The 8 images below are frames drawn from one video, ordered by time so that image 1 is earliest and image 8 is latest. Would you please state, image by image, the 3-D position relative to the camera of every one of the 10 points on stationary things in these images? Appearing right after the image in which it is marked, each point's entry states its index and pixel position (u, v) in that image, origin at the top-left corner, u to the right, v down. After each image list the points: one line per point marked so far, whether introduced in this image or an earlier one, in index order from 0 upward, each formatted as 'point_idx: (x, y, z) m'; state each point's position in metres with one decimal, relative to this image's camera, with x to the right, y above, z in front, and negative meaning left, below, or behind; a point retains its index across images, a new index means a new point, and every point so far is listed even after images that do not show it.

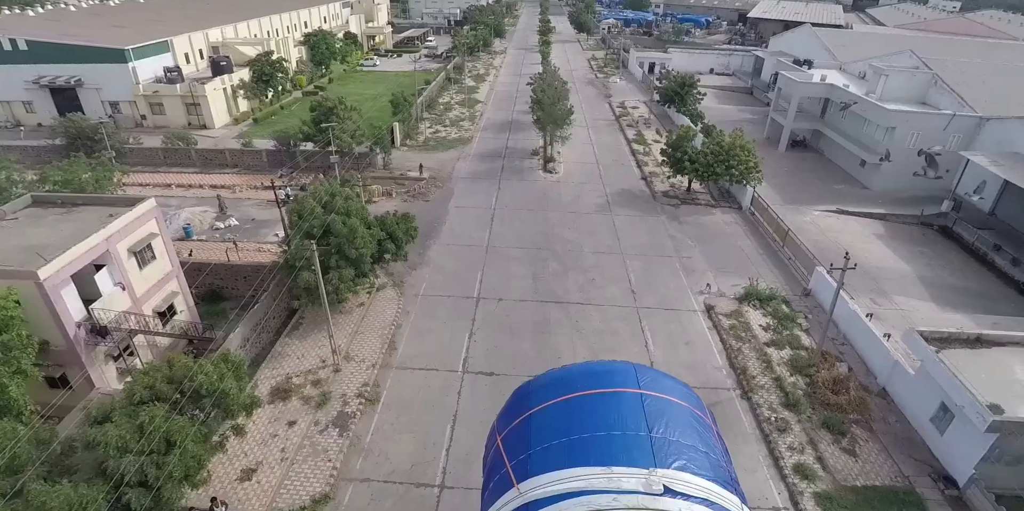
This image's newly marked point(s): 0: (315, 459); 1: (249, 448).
0: (-4.9, -5.0, +13.2) m
1: (-6.6, -4.8, +13.4) m
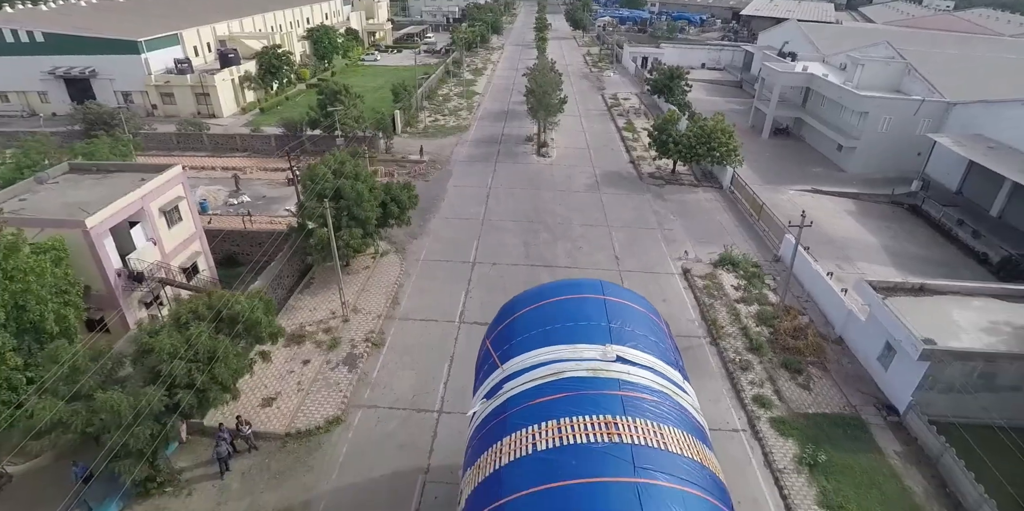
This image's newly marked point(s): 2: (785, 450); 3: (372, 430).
0: (-5.1, -3.7, +14.9) m
1: (-6.8, -3.5, +15.0) m
2: (+6.9, -4.9, +13.4) m
3: (-3.7, -4.6, +13.7) m
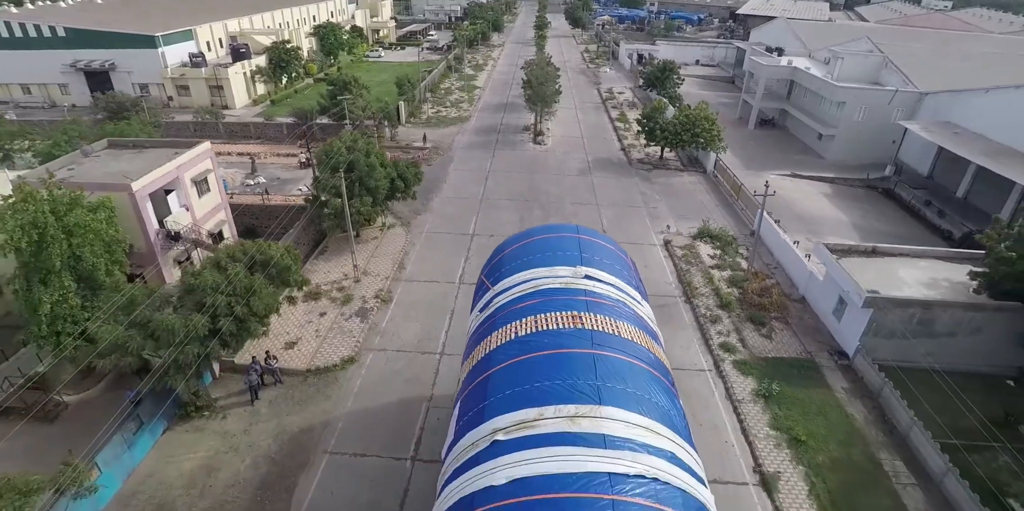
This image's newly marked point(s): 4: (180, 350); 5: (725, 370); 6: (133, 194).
0: (-5.3, -2.5, +16.8) m
1: (-7.0, -2.3, +16.9) m
2: (+6.7, -3.7, +15.3) m
3: (-3.9, -3.4, +15.6) m
4: (-7.8, -2.1, +12.7) m
5: (+6.3, -3.4, +15.8) m
6: (-11.4, +1.9, +16.0) m
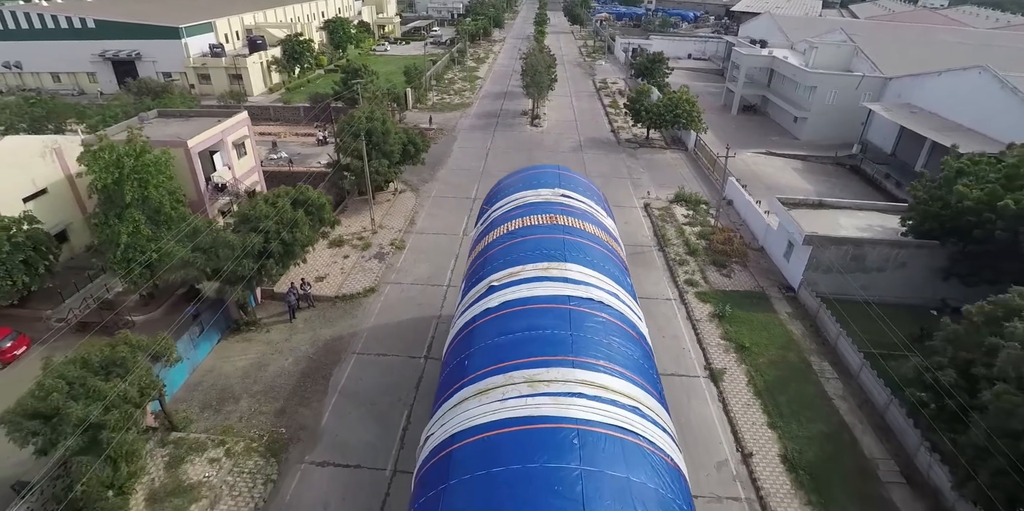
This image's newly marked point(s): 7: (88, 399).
0: (-5.5, -0.6, +19.7) m
1: (-7.2, -0.4, +19.8) m
2: (+6.5, -1.8, +18.1) m
3: (-4.0, -1.5, +18.5) m
4: (-7.9, -0.2, +15.6) m
5: (+6.2, -1.5, +18.7) m
6: (-11.5, +3.8, +18.9) m
7: (-8.3, -2.7, +10.5) m
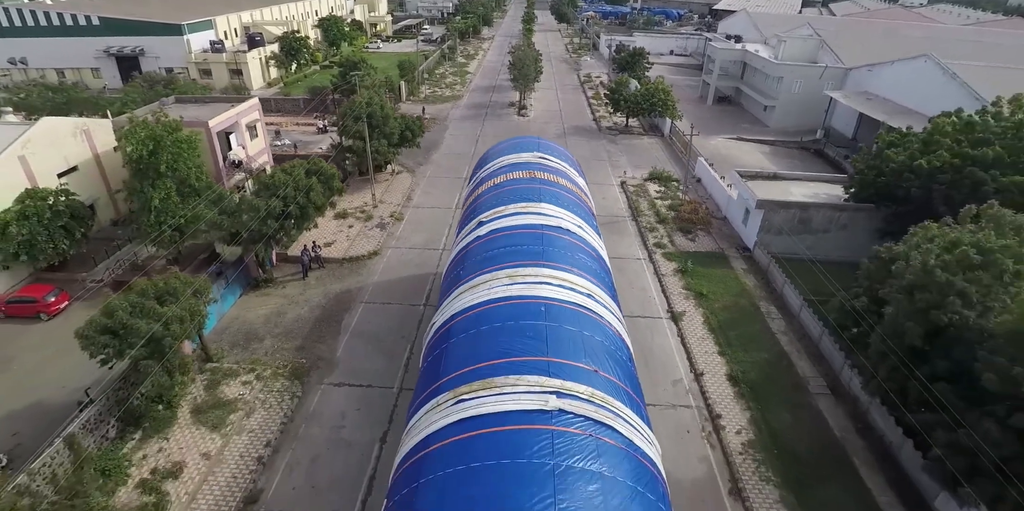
0: (-5.9, +0.7, +21.9) m
1: (-7.7, +0.9, +22.0) m
2: (+6.1, -0.4, +20.6) m
3: (-4.5, -0.1, +20.8) m
4: (-8.3, +1.1, +17.8) m
5: (+5.7, -0.1, +21.1) m
6: (-12.0, +5.0, +21.0) m
7: (-8.6, -1.4, +12.7) m
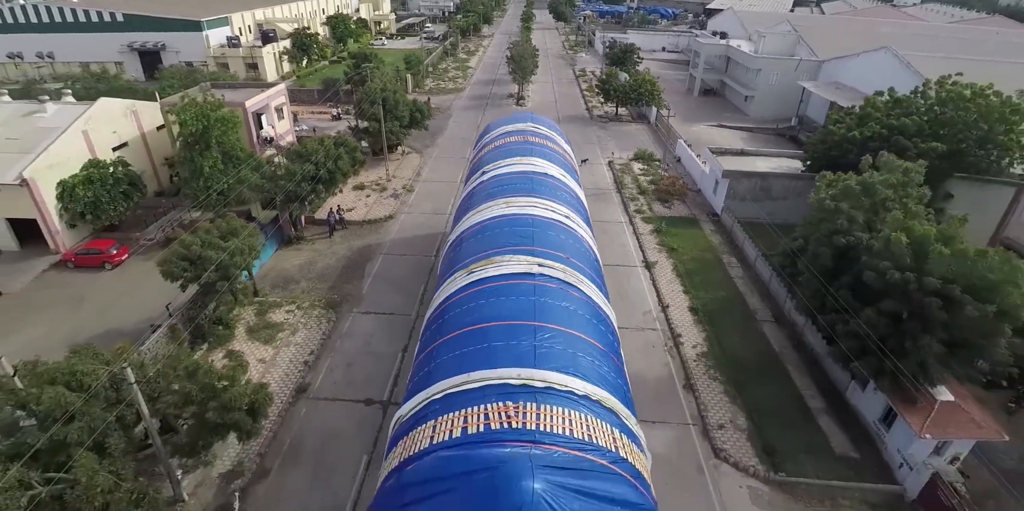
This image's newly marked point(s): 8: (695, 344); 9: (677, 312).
0: (-6.0, +2.3, +25.0) m
1: (-7.7, +2.5, +25.1) m
2: (+6.0, +1.2, +23.6) m
3: (-4.6, +1.5, +23.9) m
4: (-8.4, +2.8, +20.8) m
5: (+5.6, +1.5, +24.1) m
6: (-12.1, +6.7, +24.1) m
7: (-8.7, +0.2, +15.7) m
8: (+5.8, -2.8, +16.8) m
9: (+5.7, -1.9, +18.2) m
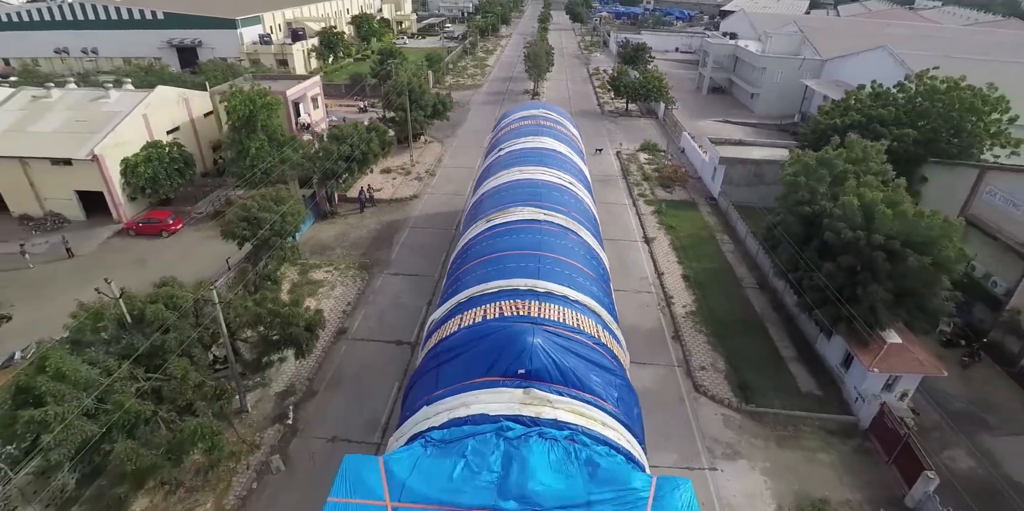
0: (-5.3, +3.6, +27.4) m
1: (-7.1, +3.8, +27.6) m
2: (+6.6, +2.3, +25.8) m
3: (-3.9, +2.7, +26.3) m
4: (-7.8, +4.0, +23.4) m
5: (+6.2, +2.6, +26.3) m
6: (-11.4, +8.0, +26.7) m
7: (-8.3, +1.5, +18.2) m
8: (+6.1, -1.7, +18.9) m
9: (+6.1, -0.9, +20.4) m
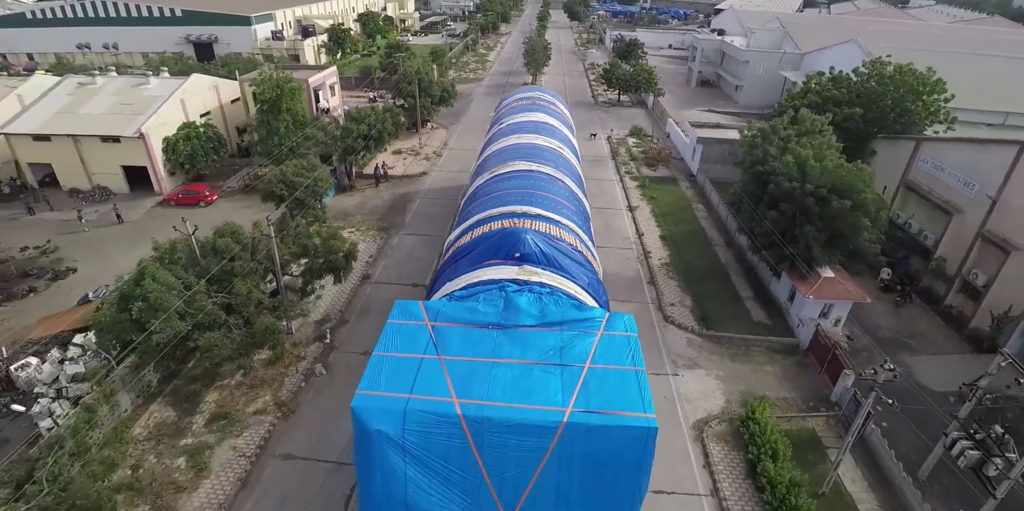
0: (-5.4, +5.2, +30.4) m
1: (-7.1, +5.4, +30.6) m
2: (+6.6, +3.9, +28.8) m
3: (-3.9, +4.4, +29.2) m
4: (-7.9, +5.7, +26.3) m
5: (+6.2, +4.2, +29.3) m
6: (-11.4, +9.6, +29.7) m
7: (-8.3, +3.2, +21.2) m
8: (+6.1, -0.1, +21.9) m
9: (+6.1, +0.8, +23.3) m
